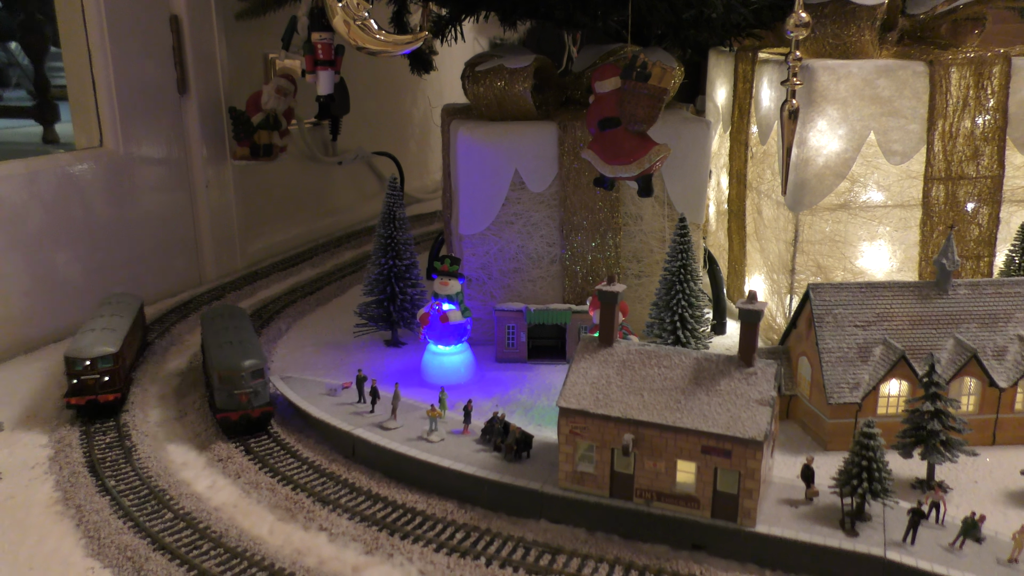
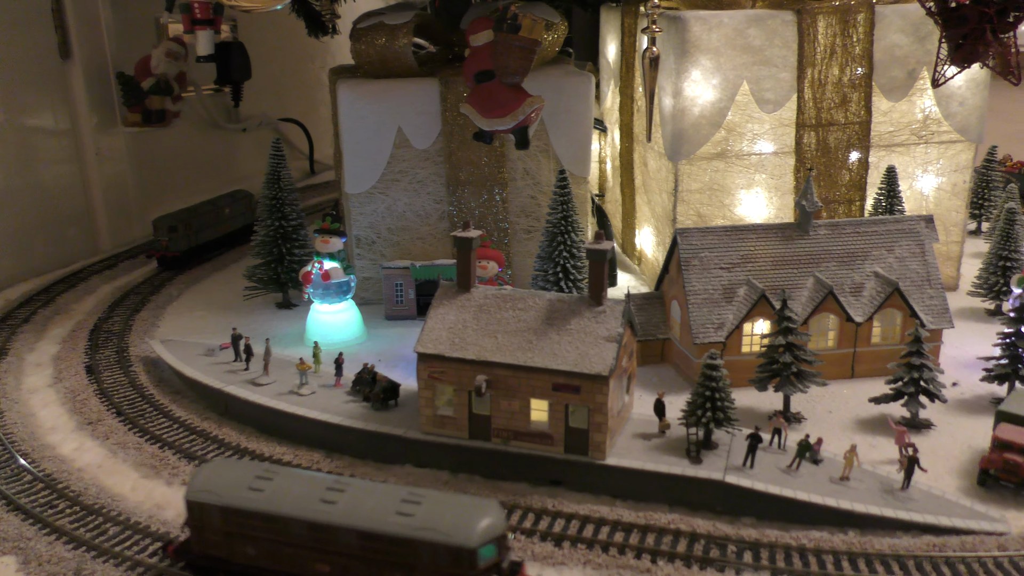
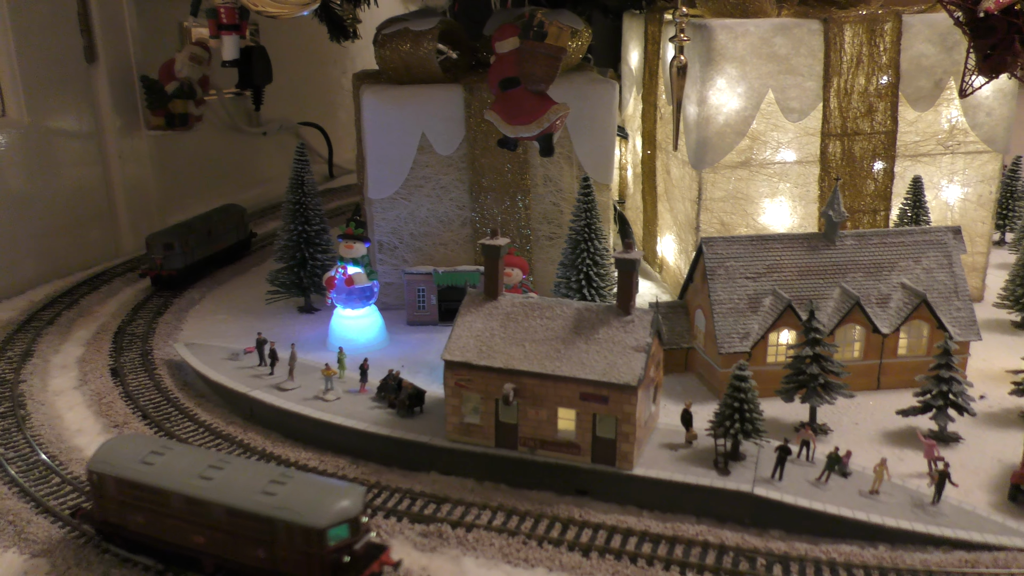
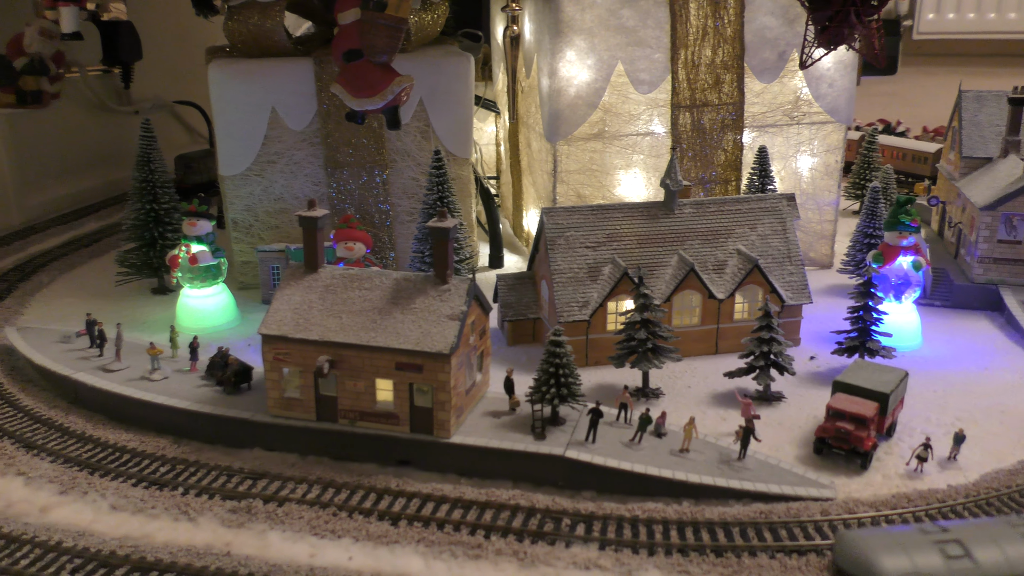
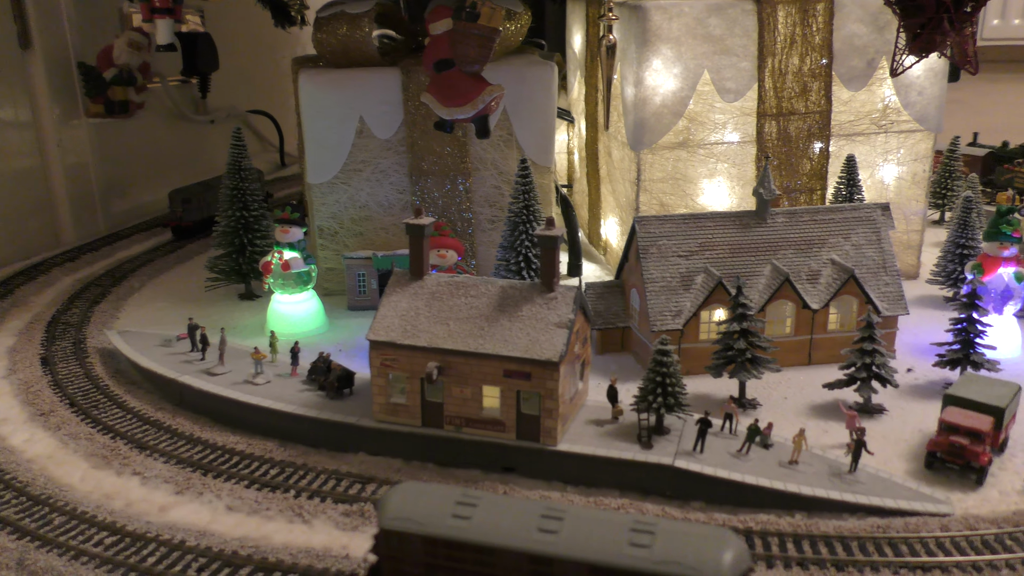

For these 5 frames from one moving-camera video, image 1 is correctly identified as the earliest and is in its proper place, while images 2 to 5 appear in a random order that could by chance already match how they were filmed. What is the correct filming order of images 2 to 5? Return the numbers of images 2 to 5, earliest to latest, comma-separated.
3, 2, 5, 4
